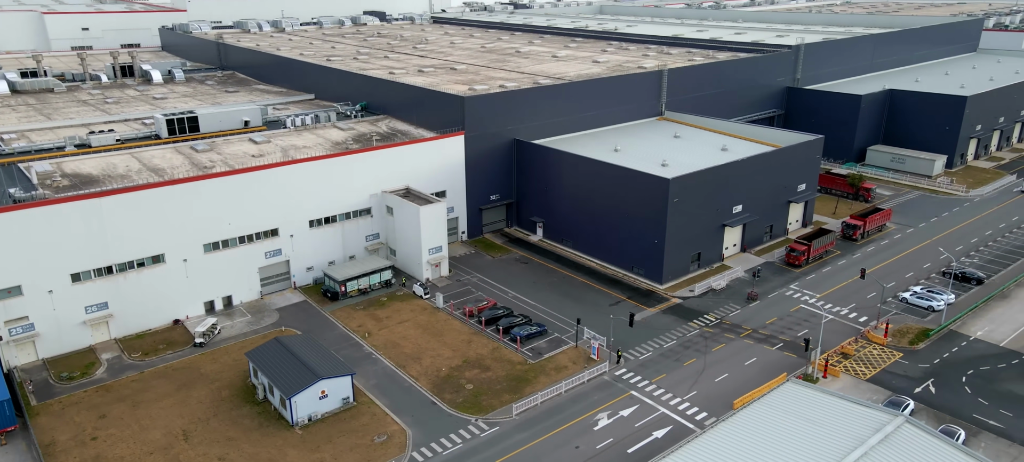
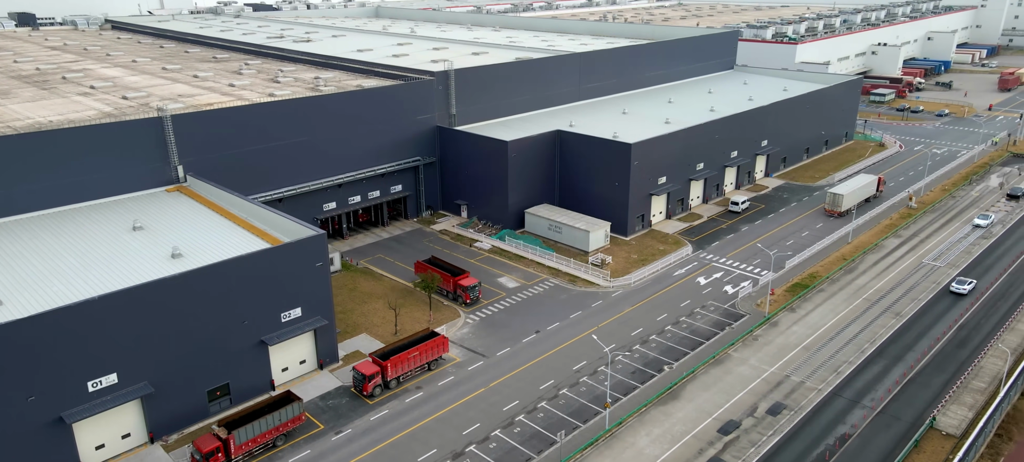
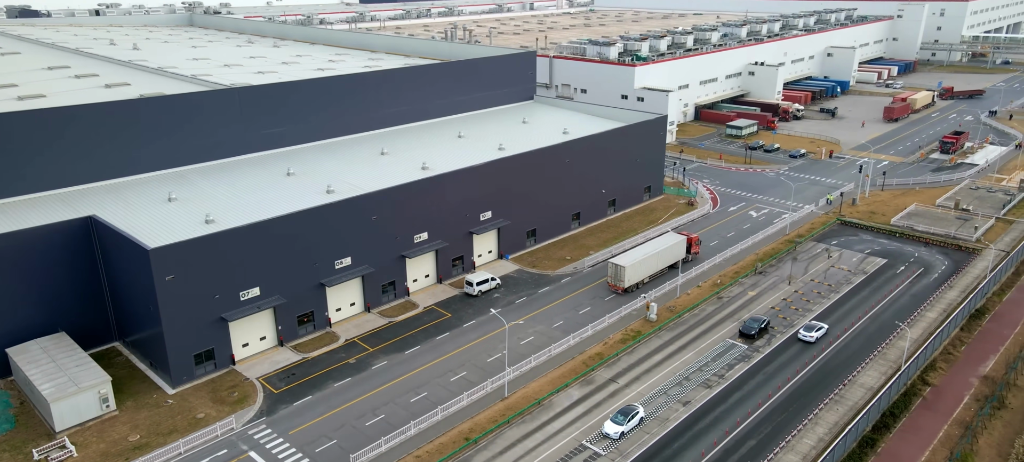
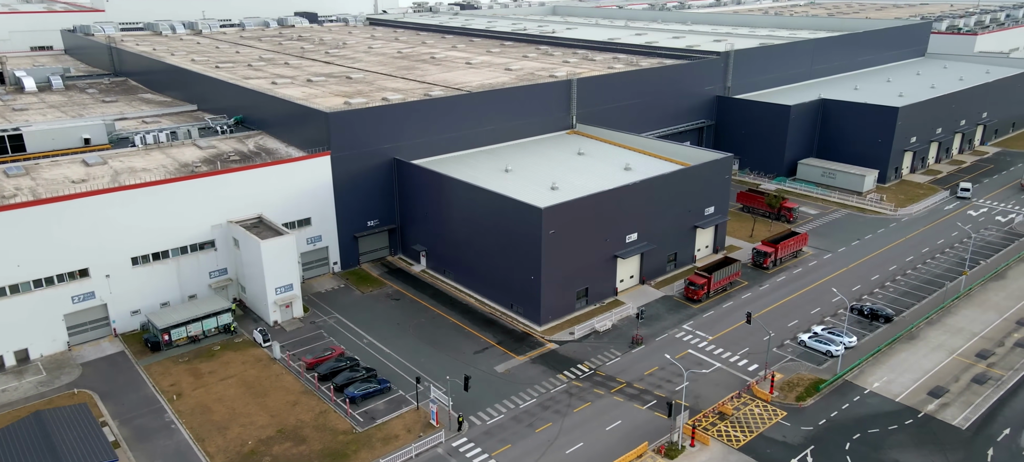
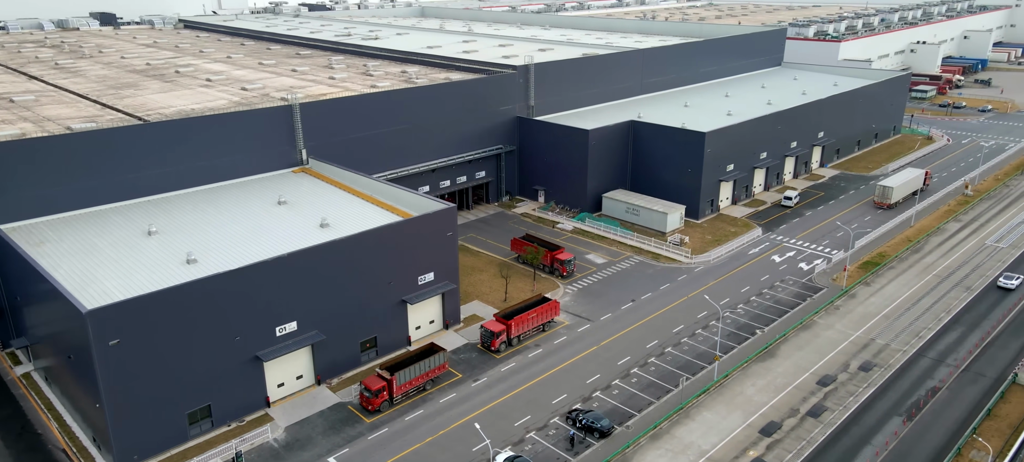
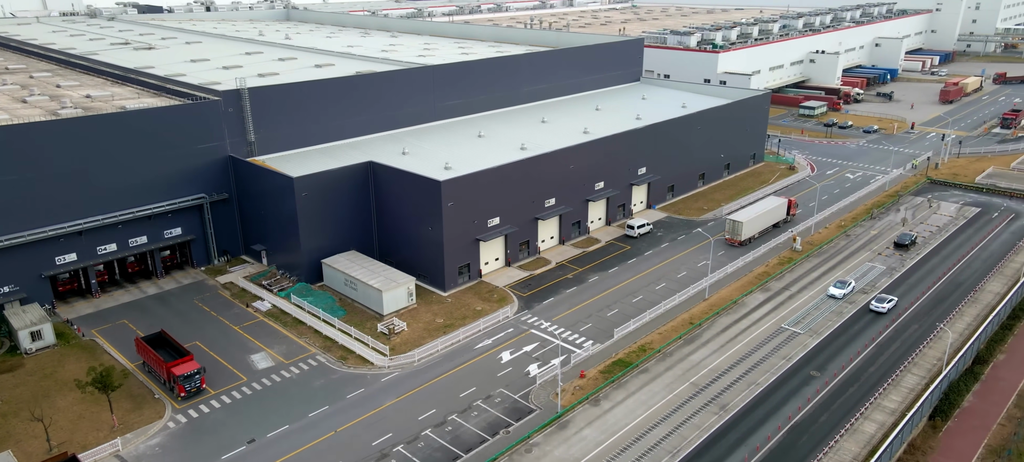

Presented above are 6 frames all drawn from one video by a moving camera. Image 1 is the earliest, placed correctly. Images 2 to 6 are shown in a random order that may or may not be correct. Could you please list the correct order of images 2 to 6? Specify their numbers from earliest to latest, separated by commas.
4, 5, 2, 6, 3
